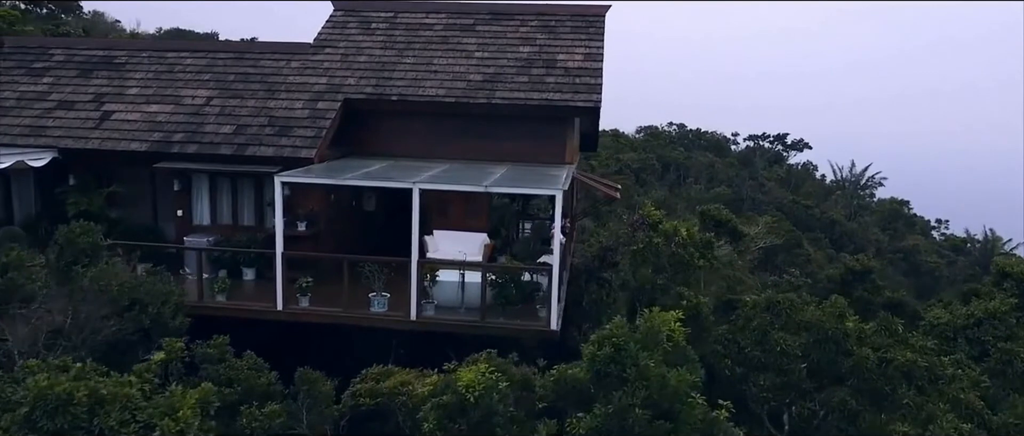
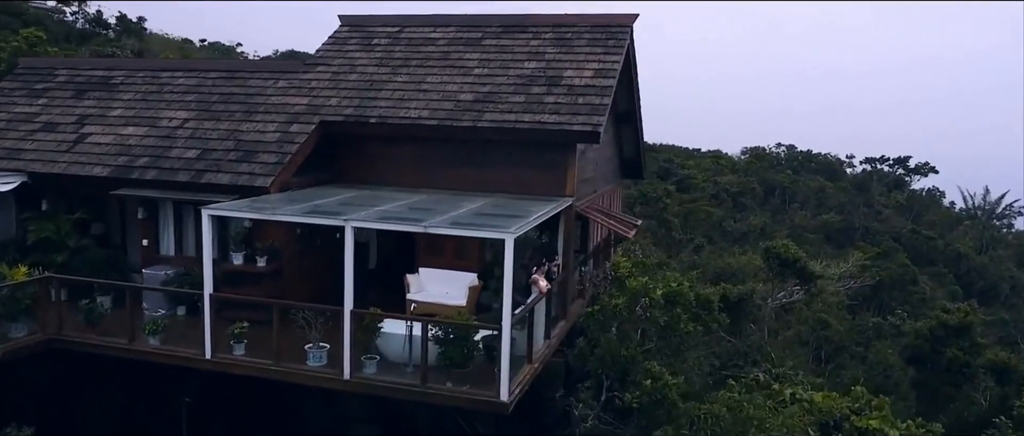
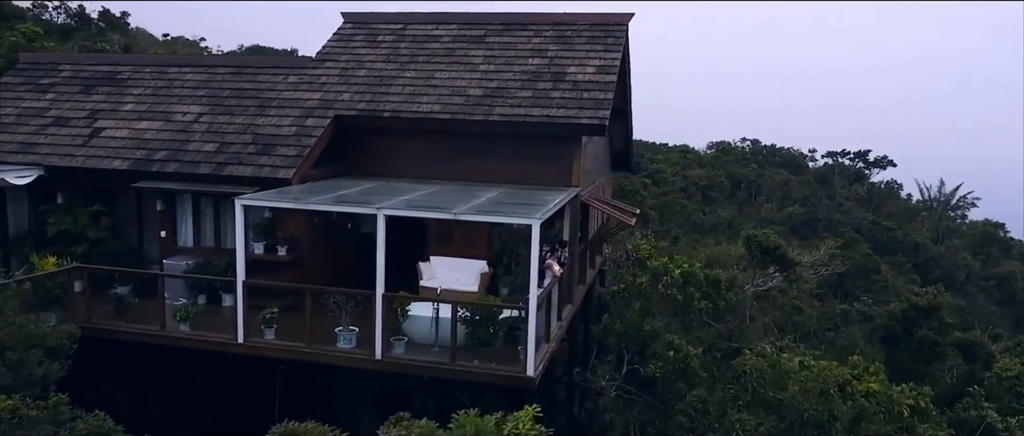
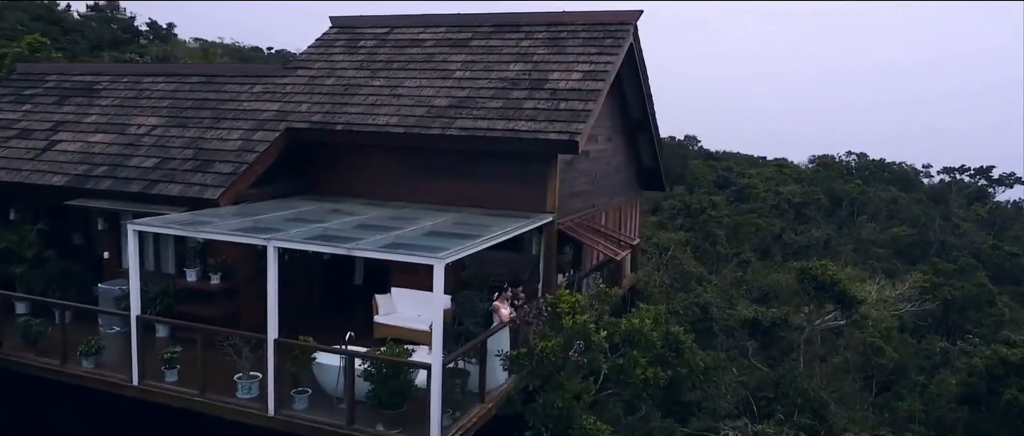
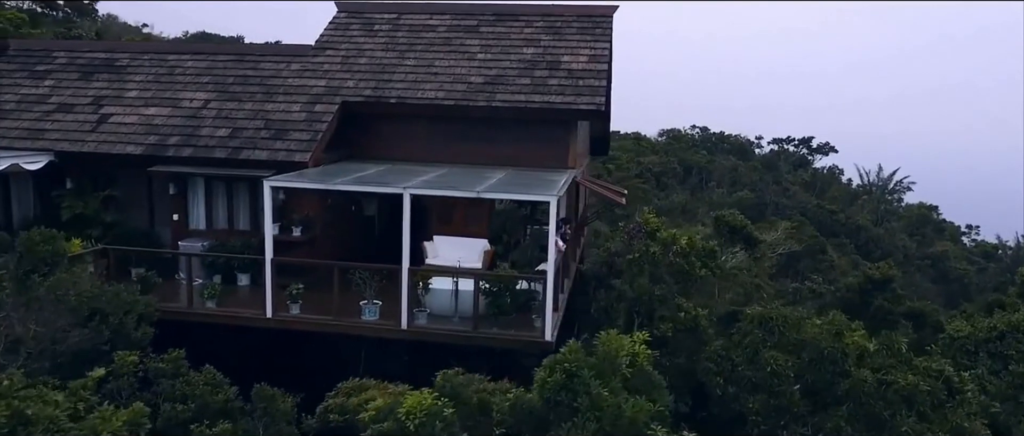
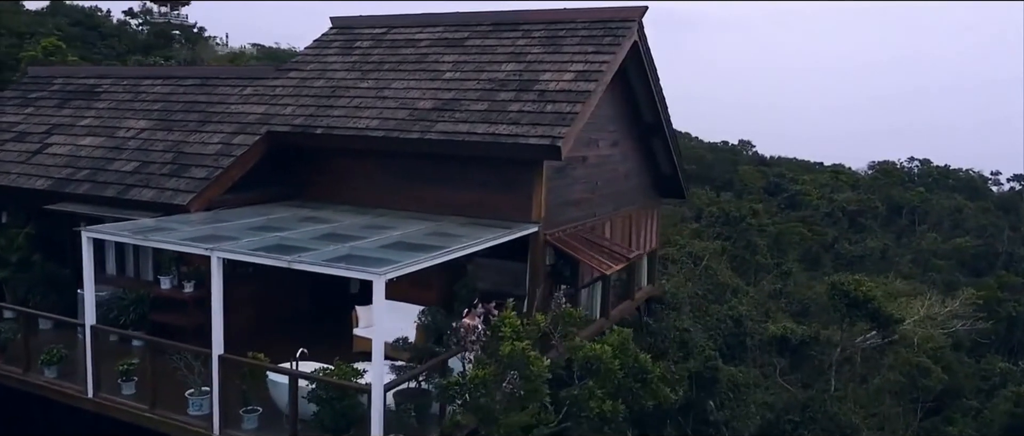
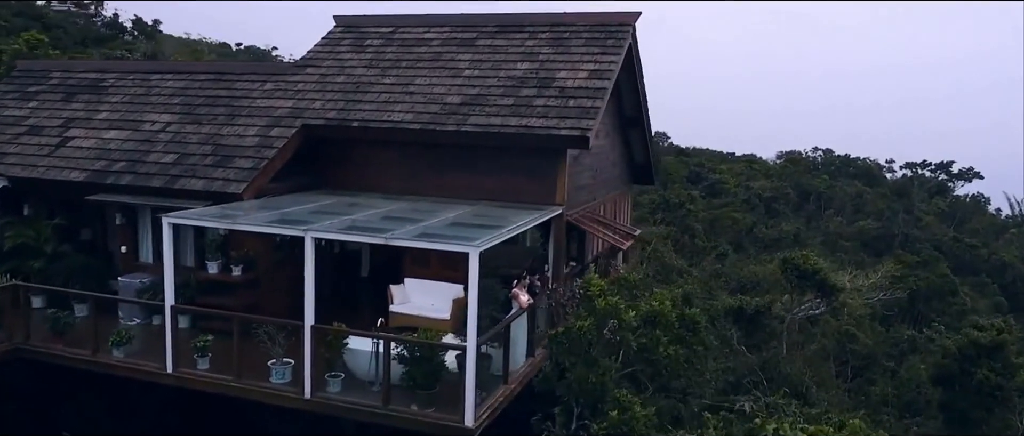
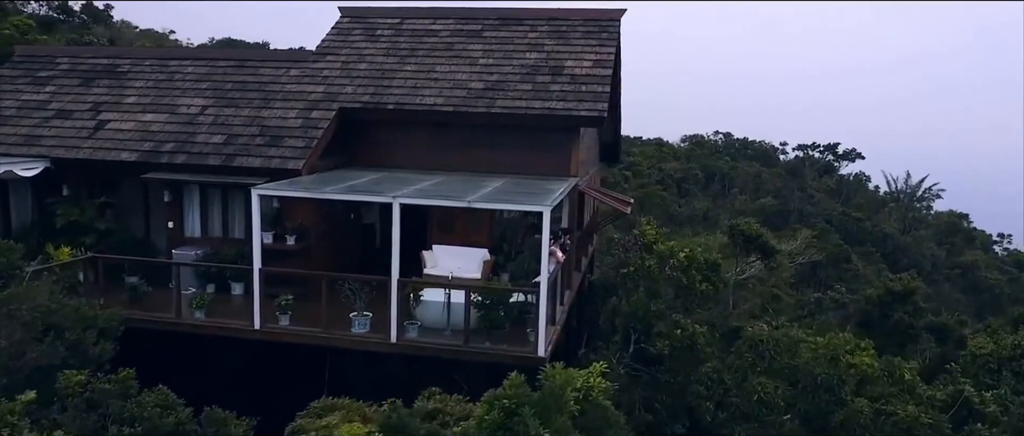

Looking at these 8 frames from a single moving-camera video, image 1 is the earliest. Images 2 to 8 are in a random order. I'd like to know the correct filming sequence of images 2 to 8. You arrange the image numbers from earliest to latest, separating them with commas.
5, 8, 3, 2, 7, 4, 6
